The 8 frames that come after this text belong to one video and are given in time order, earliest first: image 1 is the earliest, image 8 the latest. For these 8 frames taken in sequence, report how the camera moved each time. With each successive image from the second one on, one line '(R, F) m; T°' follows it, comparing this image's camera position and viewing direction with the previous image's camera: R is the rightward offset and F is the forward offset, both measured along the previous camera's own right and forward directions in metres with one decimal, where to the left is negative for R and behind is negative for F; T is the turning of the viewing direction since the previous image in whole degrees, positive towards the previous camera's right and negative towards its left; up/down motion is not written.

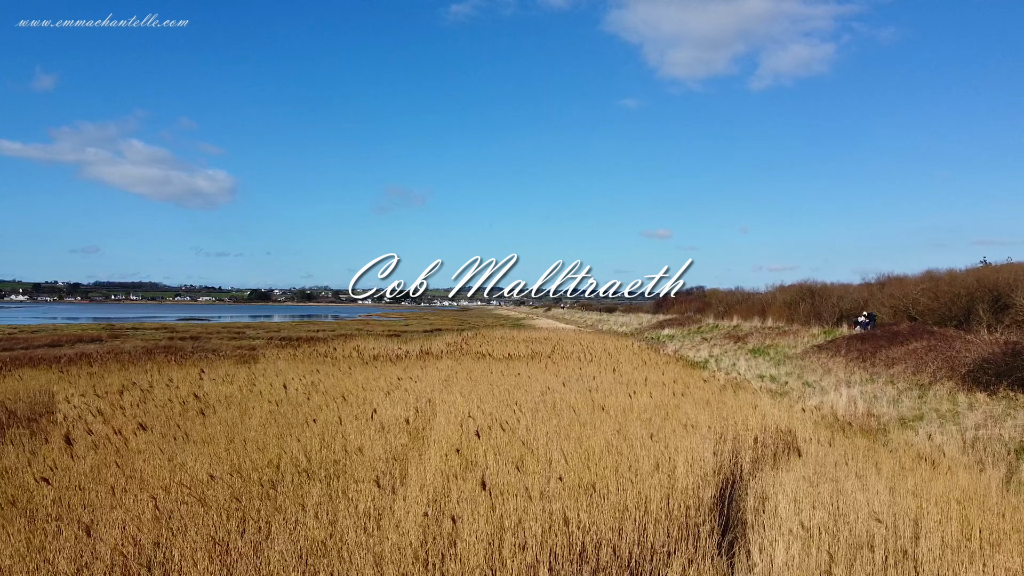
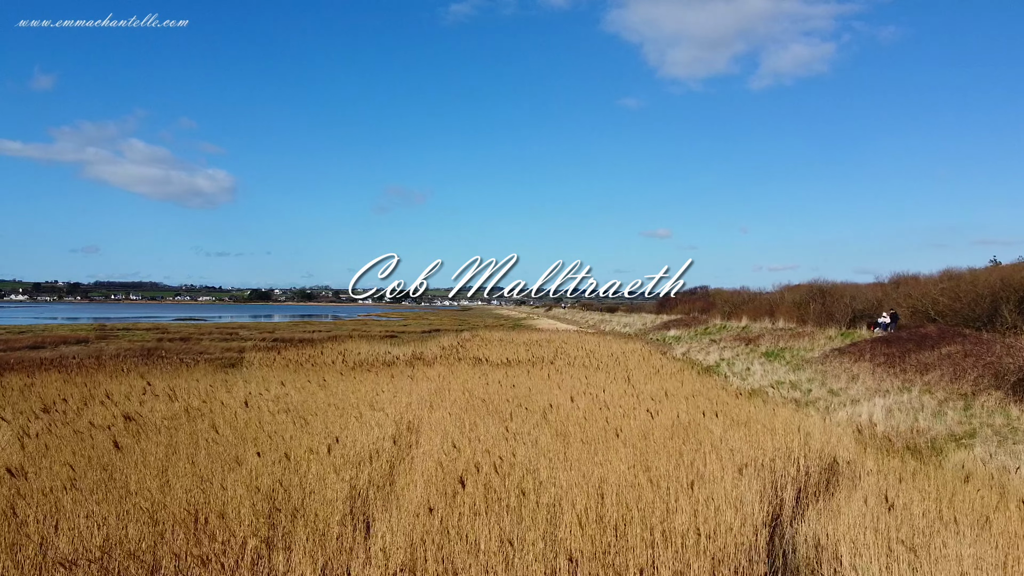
(0.0, +1.4) m; 0°
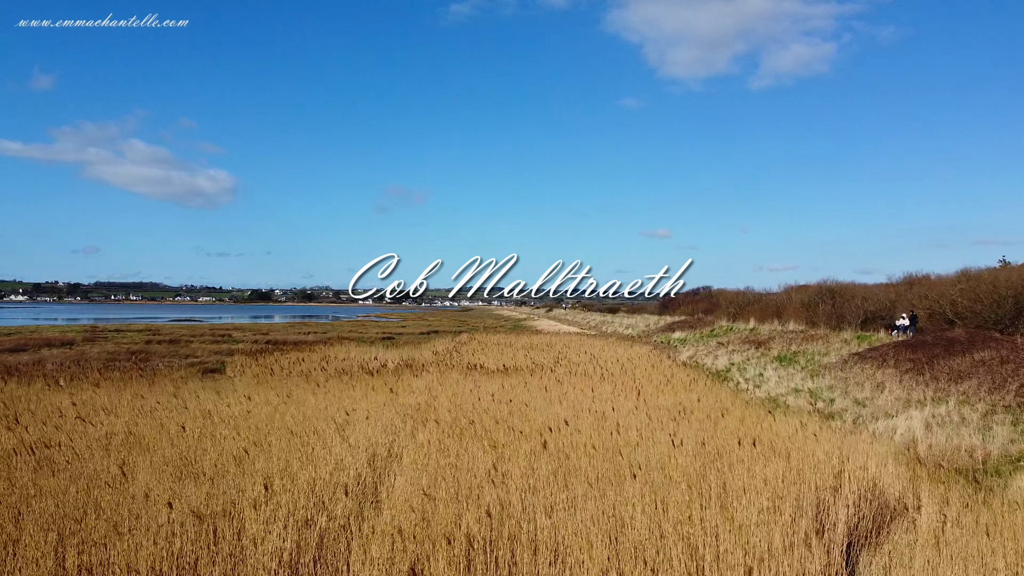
(+0.1, +1.3) m; 0°
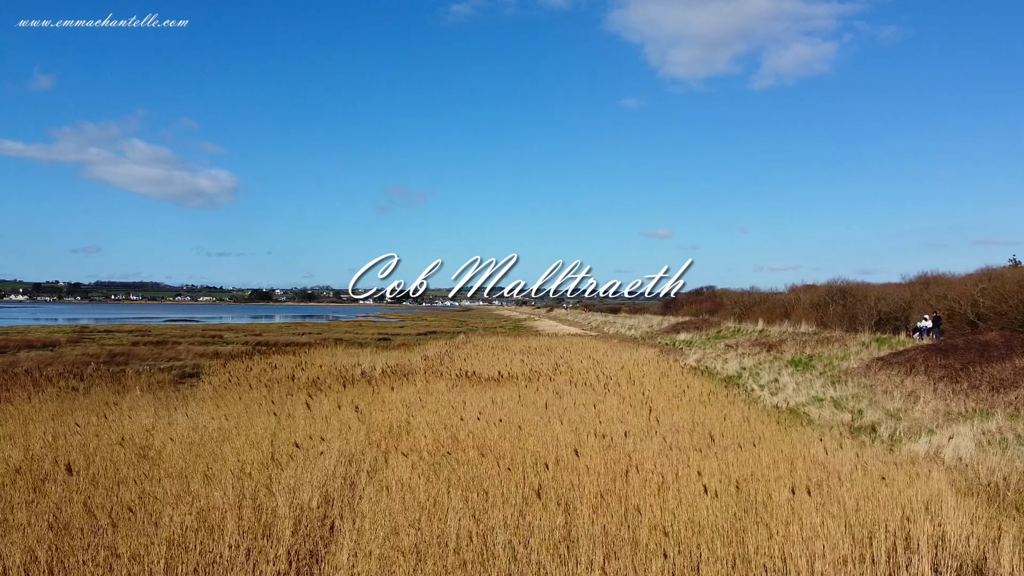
(+0.1, +1.4) m; 0°
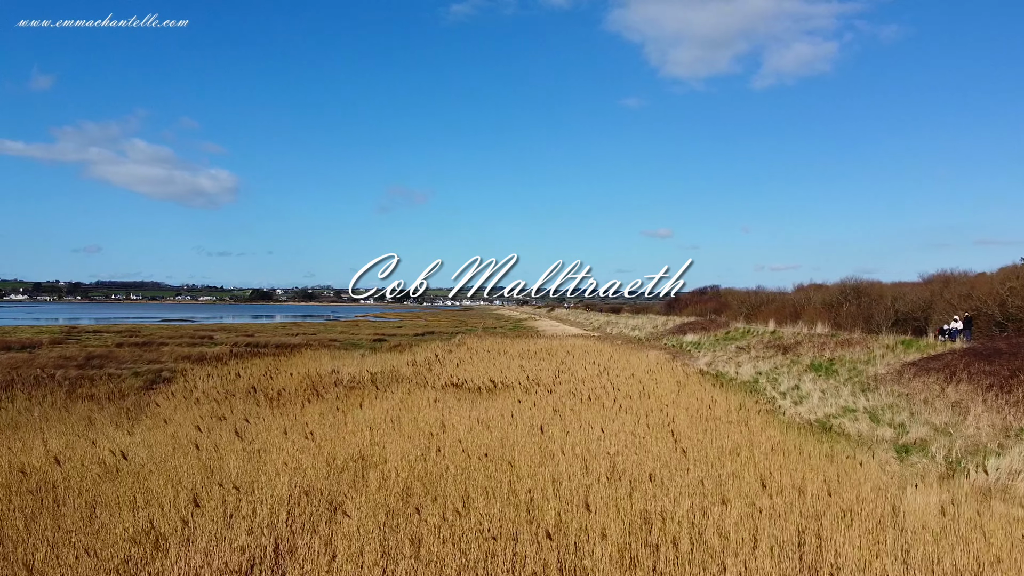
(+0.1, +1.6) m; 0°
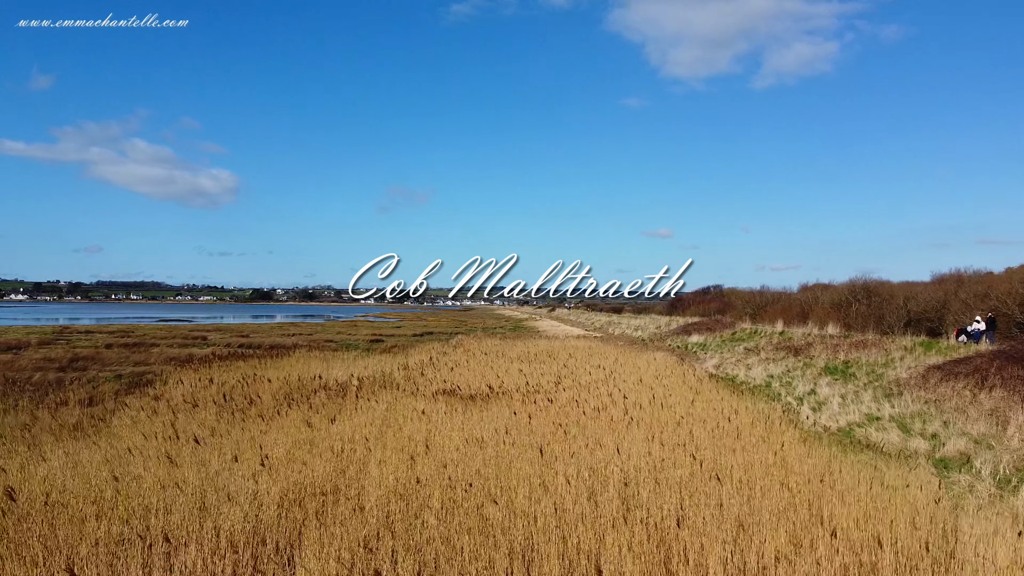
(0.0, +1.0) m; 0°
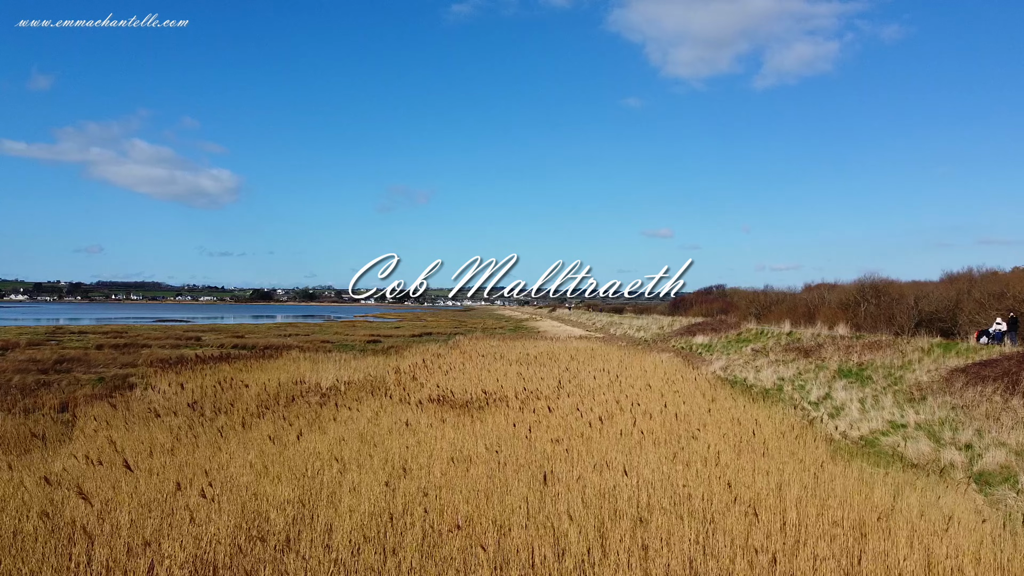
(0.0, +0.9) m; 0°
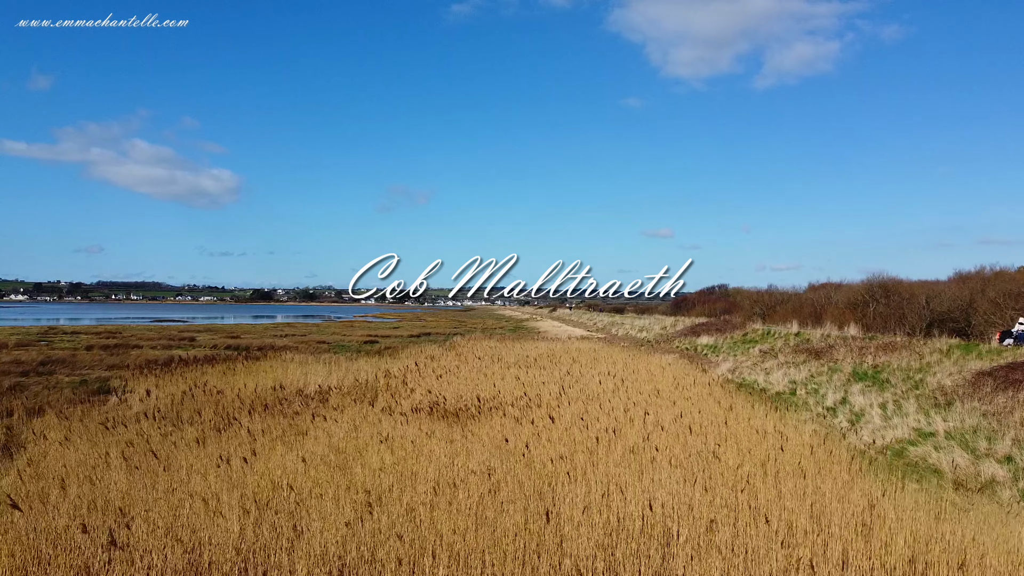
(0.0, +0.9) m; 0°
